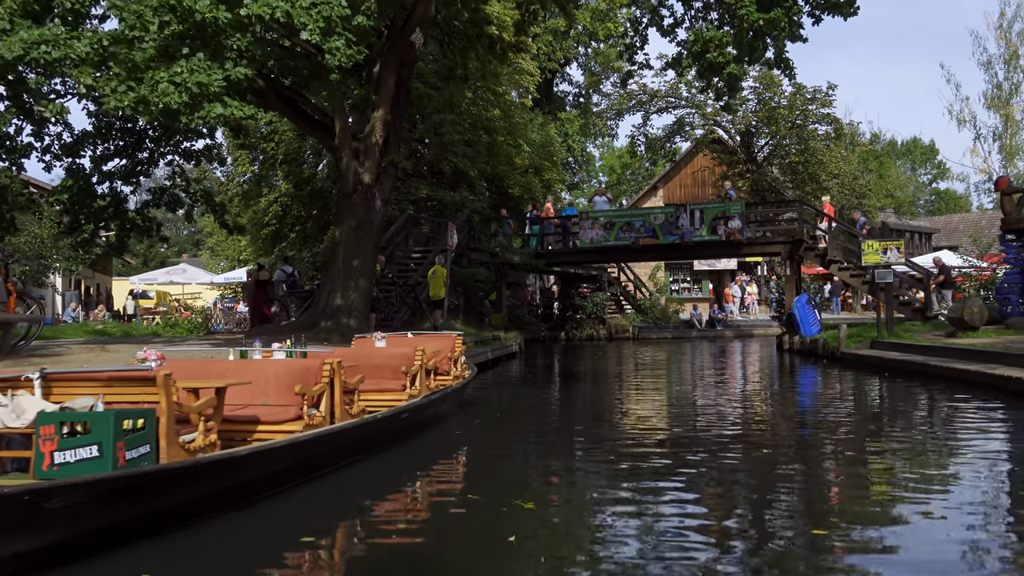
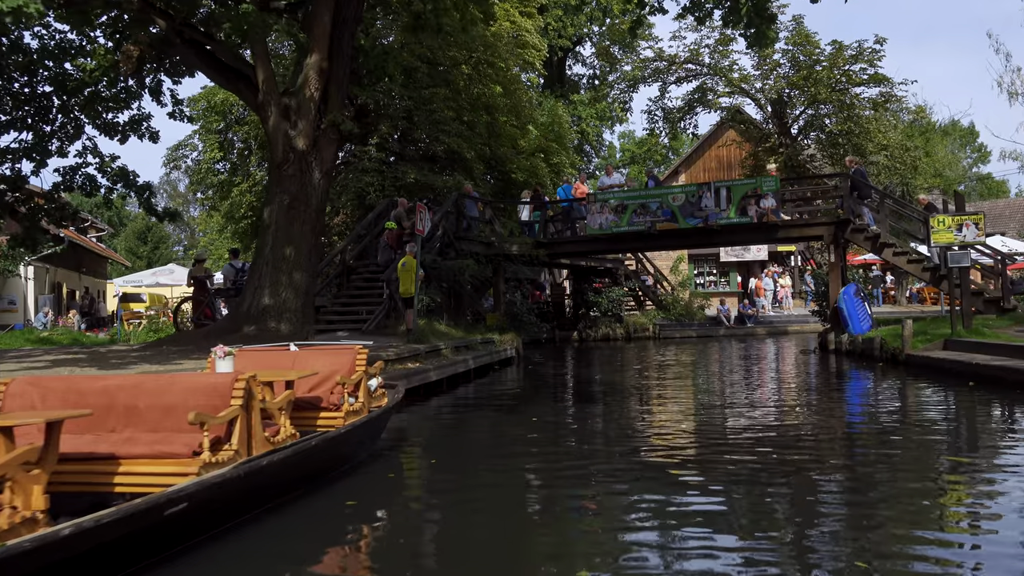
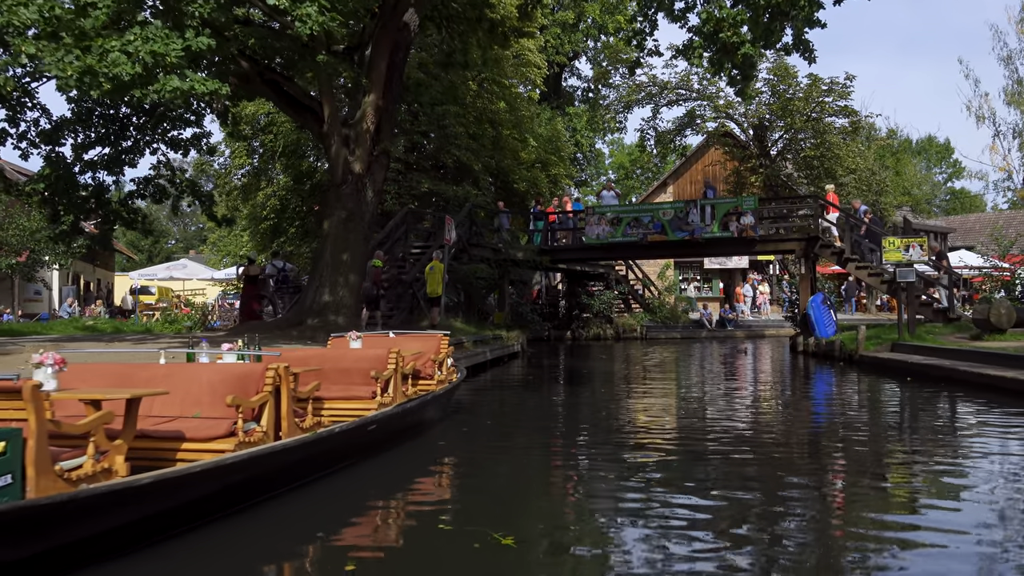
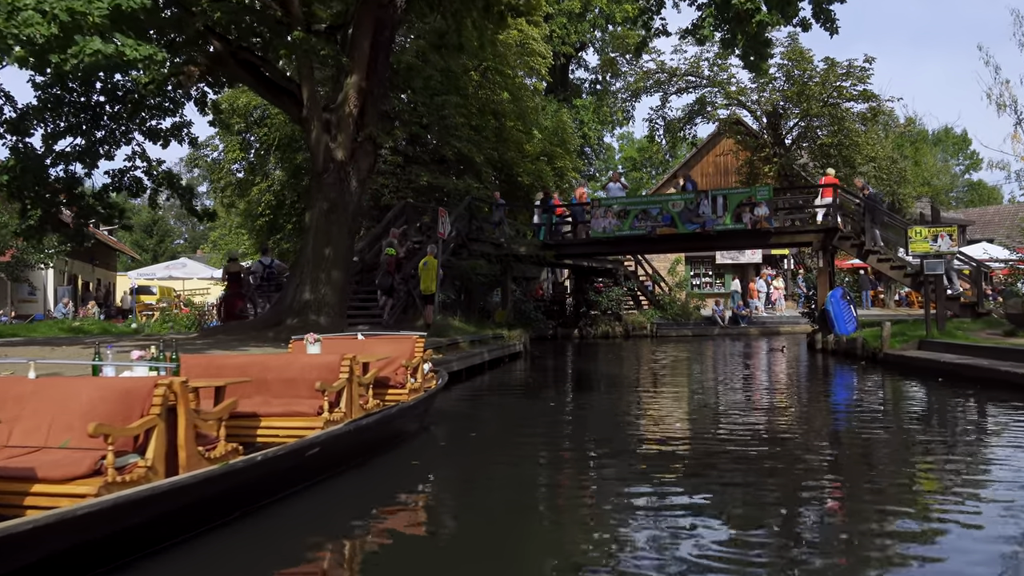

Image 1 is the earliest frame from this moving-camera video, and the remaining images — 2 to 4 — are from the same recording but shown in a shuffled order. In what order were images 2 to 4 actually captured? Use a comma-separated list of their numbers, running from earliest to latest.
3, 4, 2
